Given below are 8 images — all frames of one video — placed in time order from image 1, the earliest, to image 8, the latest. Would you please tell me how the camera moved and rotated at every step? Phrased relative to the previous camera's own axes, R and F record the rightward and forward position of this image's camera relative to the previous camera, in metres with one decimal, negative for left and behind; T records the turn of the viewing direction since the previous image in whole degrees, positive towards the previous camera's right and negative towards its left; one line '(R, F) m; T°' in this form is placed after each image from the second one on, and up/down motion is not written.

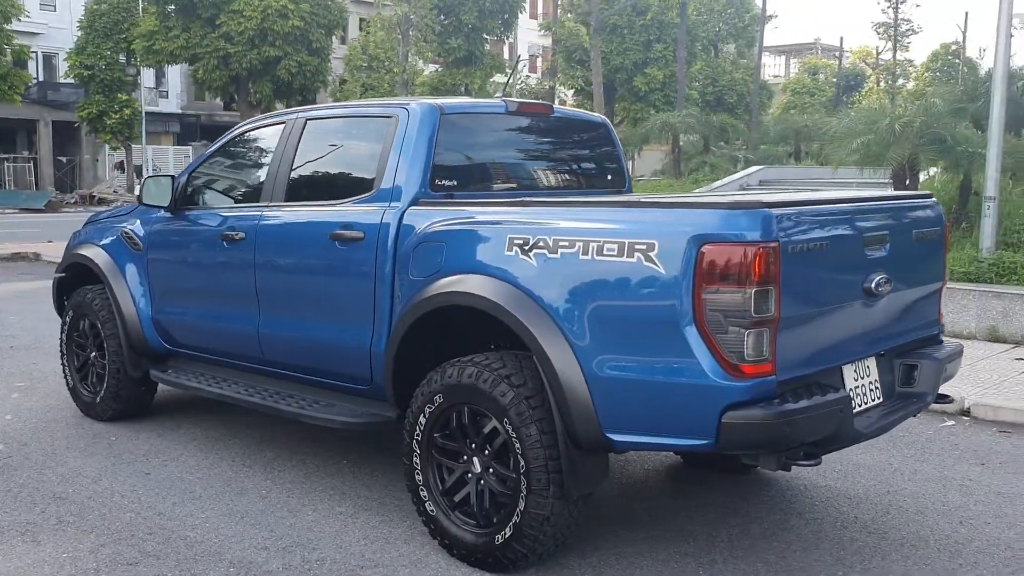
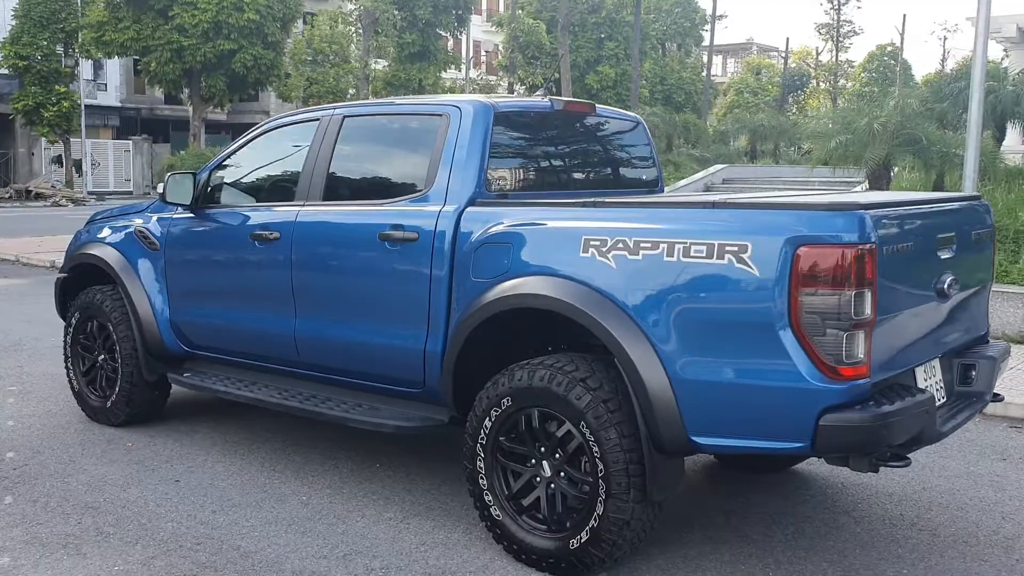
(-0.5, +0.1) m; +4°
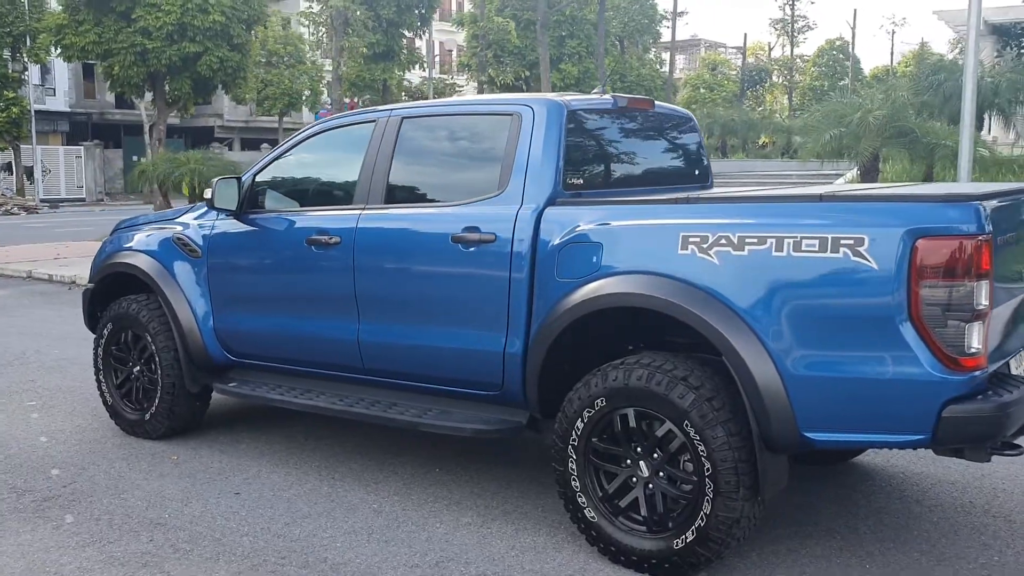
(-0.5, +0.1) m; +3°
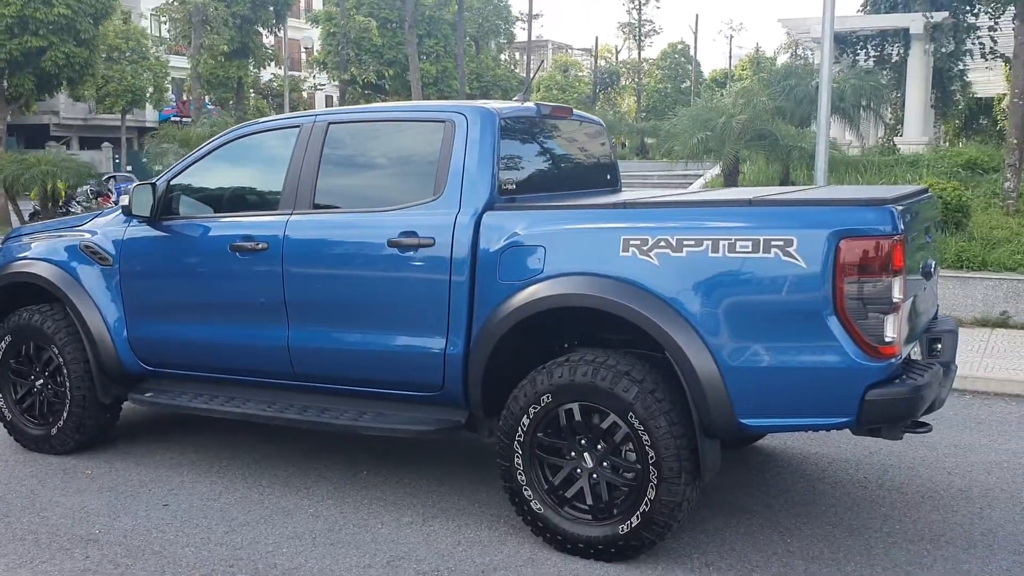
(-0.4, -0.1) m; +9°
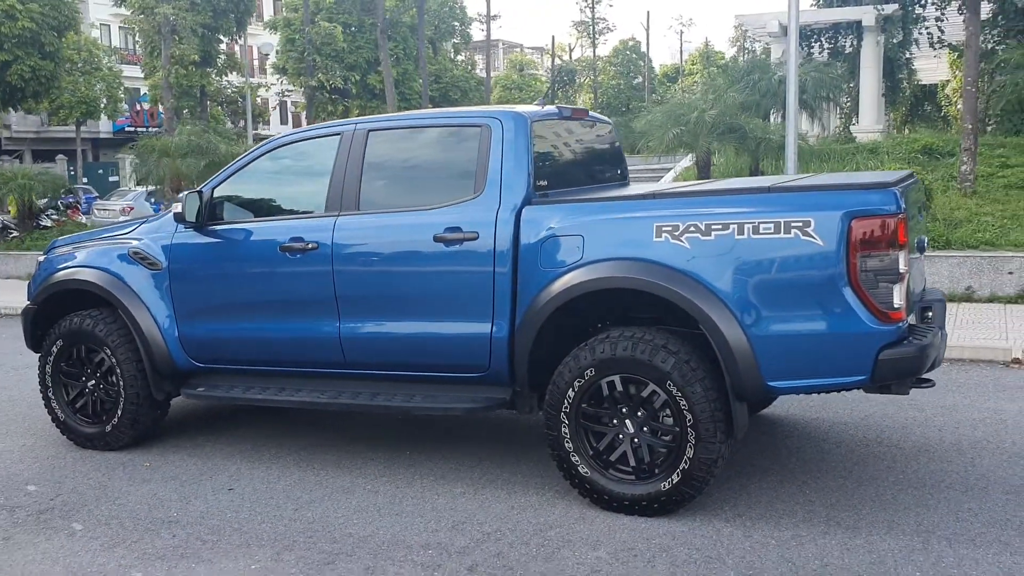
(-0.4, -0.4) m; +3°
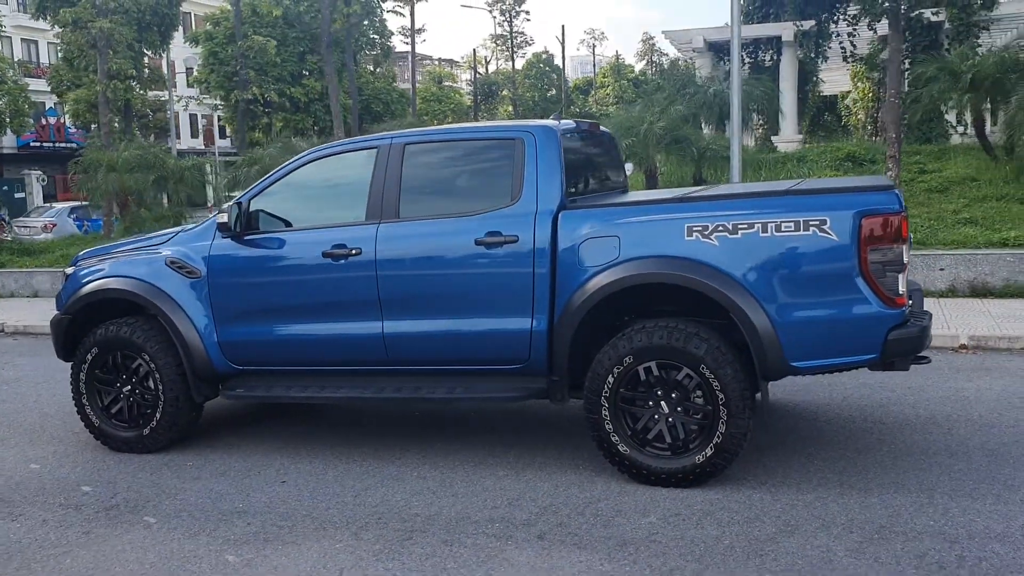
(-0.7, -0.4) m; +5°
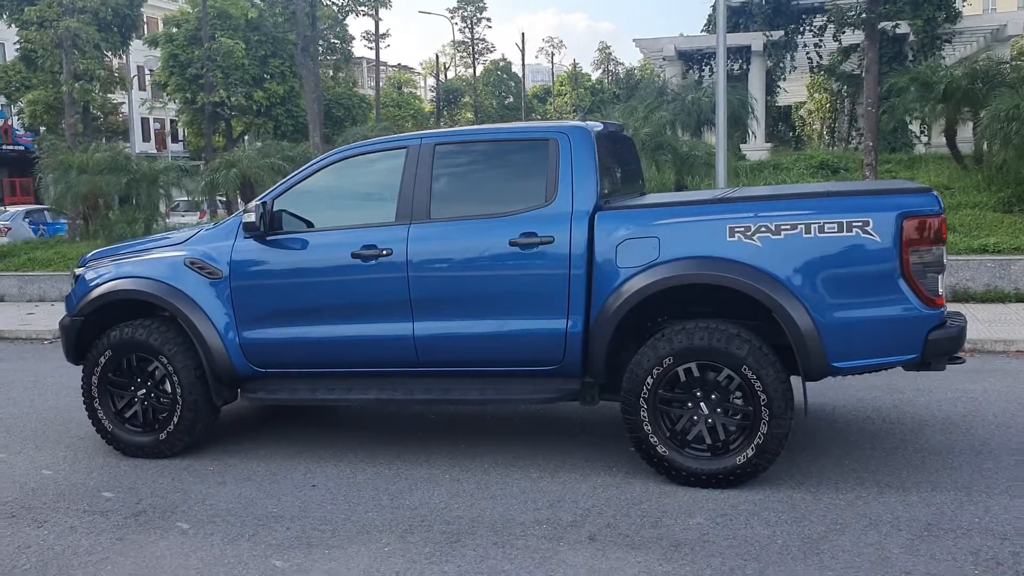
(-0.4, 0.0) m; +3°
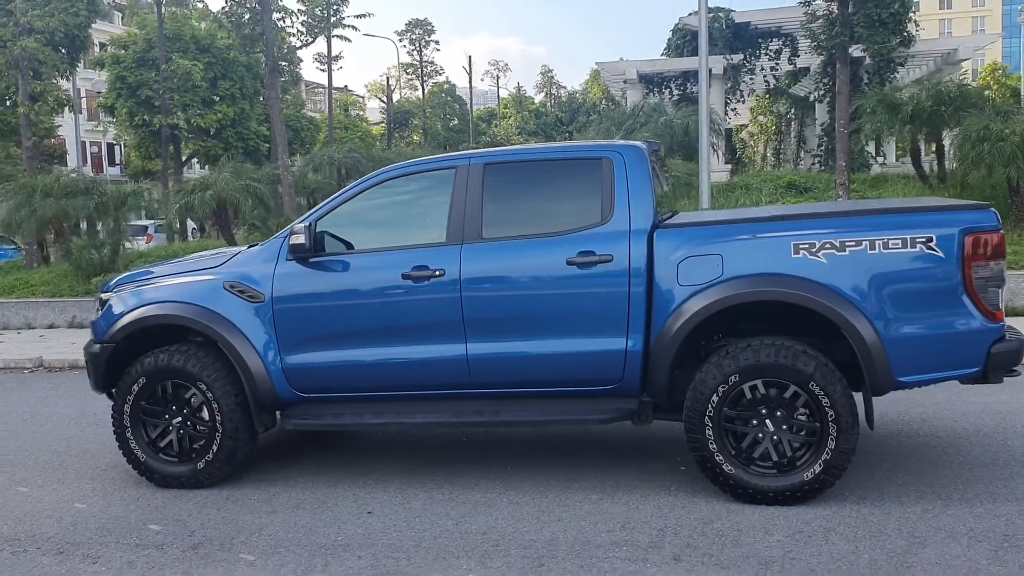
(-0.6, +0.1) m; +4°
